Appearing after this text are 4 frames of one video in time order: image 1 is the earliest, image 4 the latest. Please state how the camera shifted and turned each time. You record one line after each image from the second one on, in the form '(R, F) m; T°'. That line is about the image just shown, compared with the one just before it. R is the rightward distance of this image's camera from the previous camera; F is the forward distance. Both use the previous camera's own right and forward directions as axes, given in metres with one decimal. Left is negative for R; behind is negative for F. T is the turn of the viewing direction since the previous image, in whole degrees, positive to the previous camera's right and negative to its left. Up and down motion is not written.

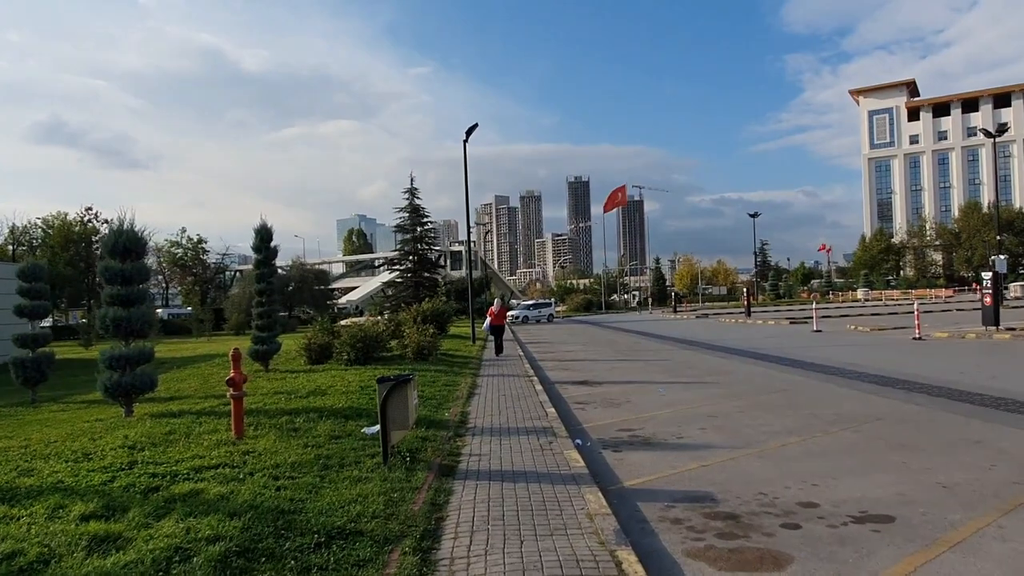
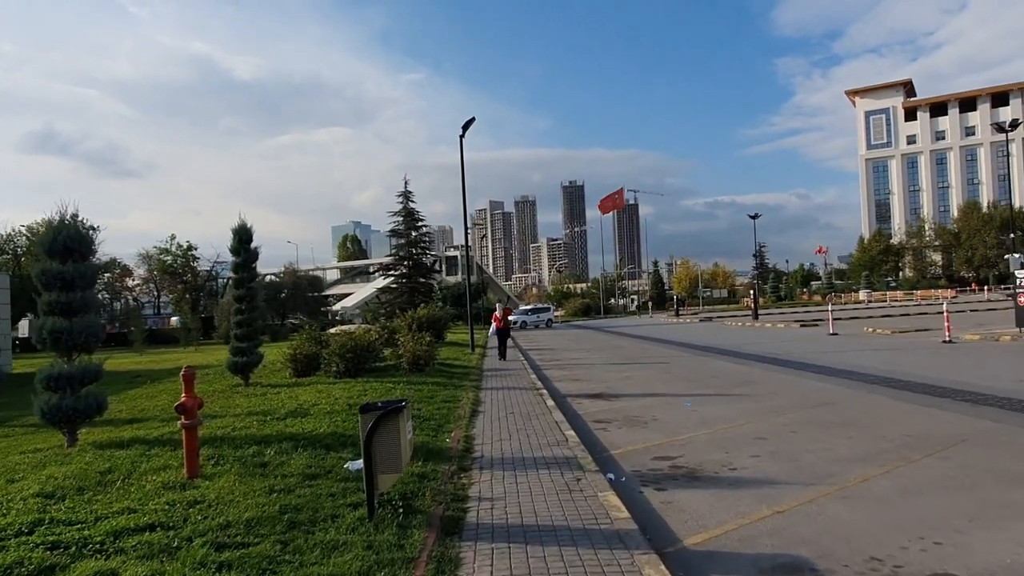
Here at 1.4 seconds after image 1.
(-0.2, +1.6) m; 0°
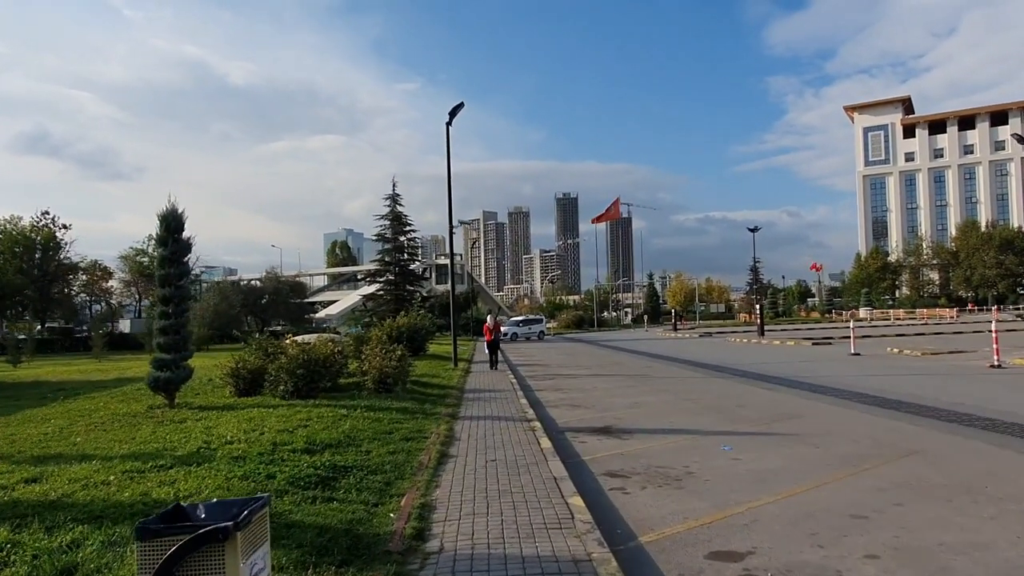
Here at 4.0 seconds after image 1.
(+0.1, +2.9) m; +1°
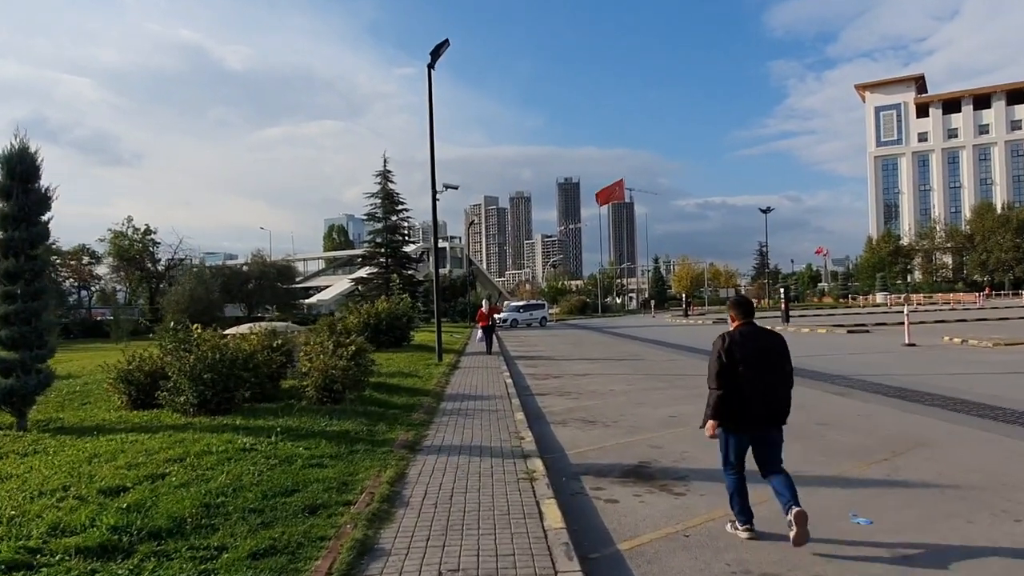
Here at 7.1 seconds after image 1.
(+0.1, +3.9) m; 0°
